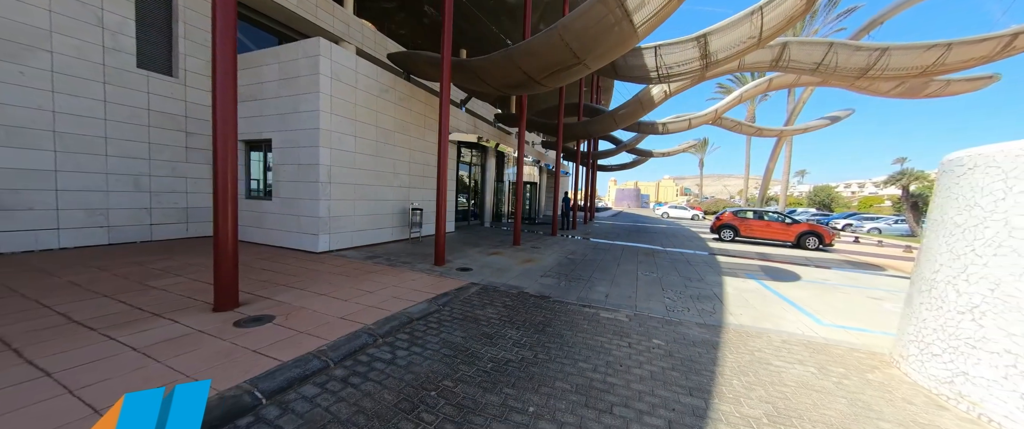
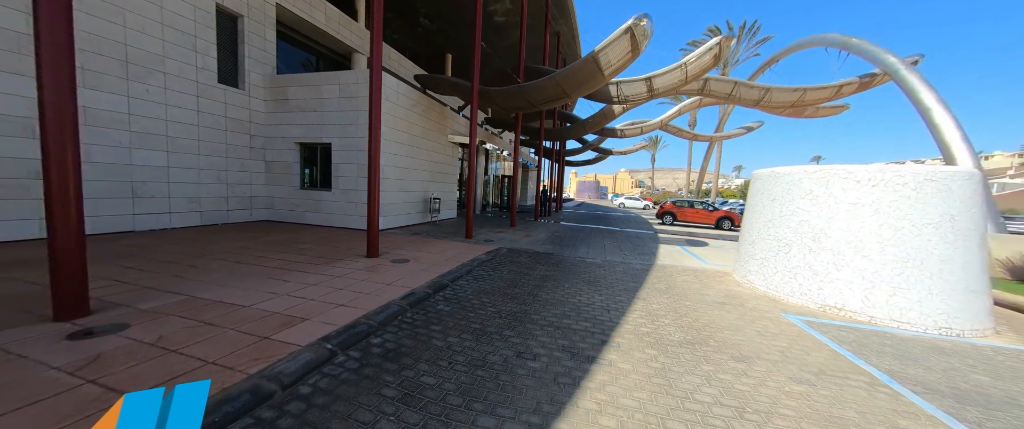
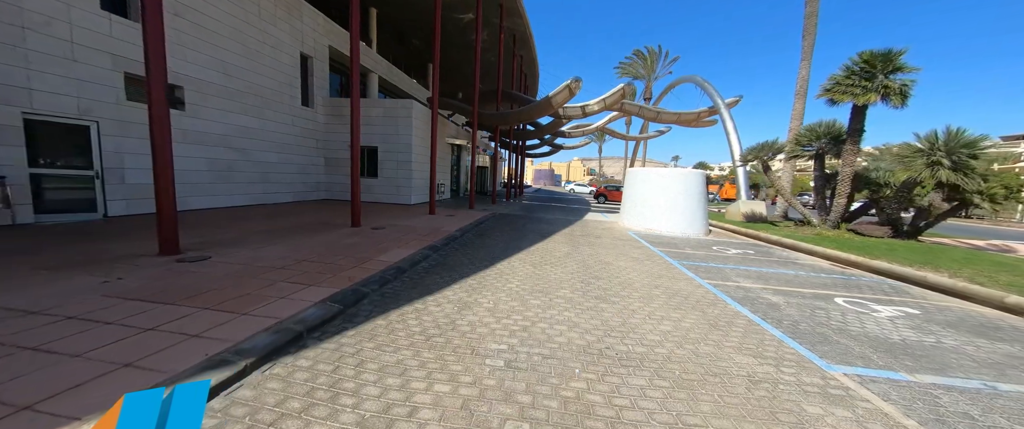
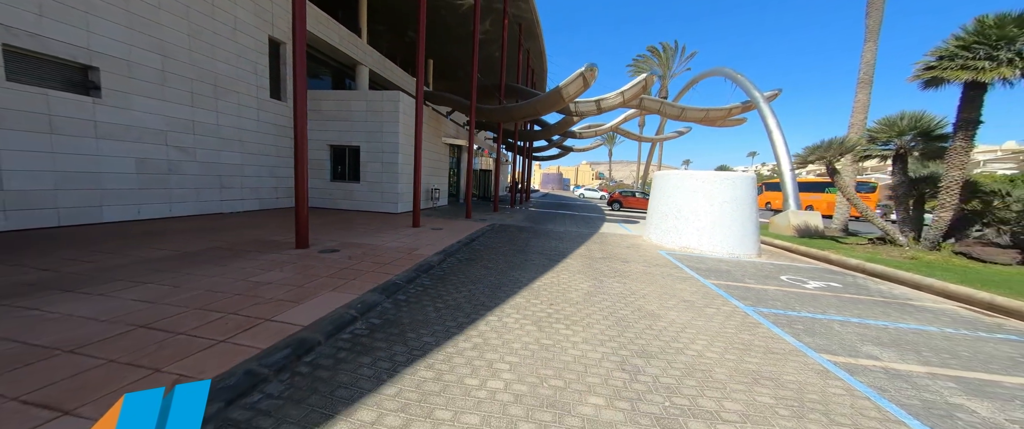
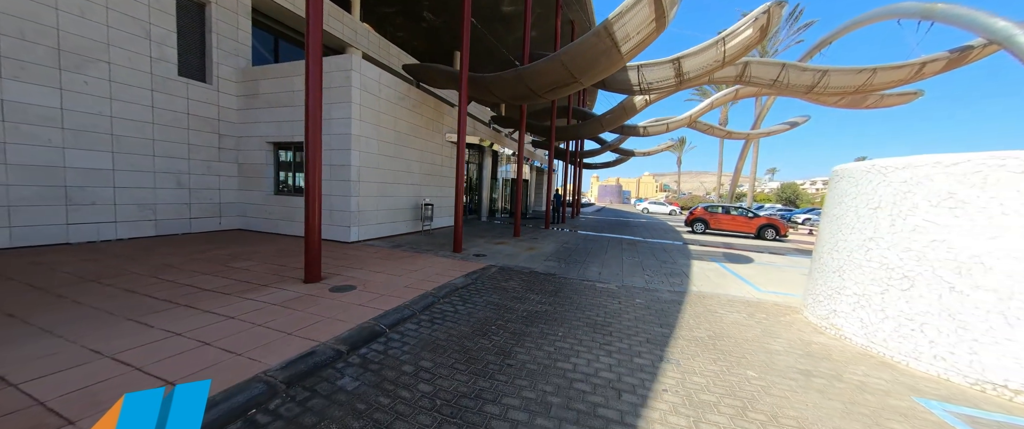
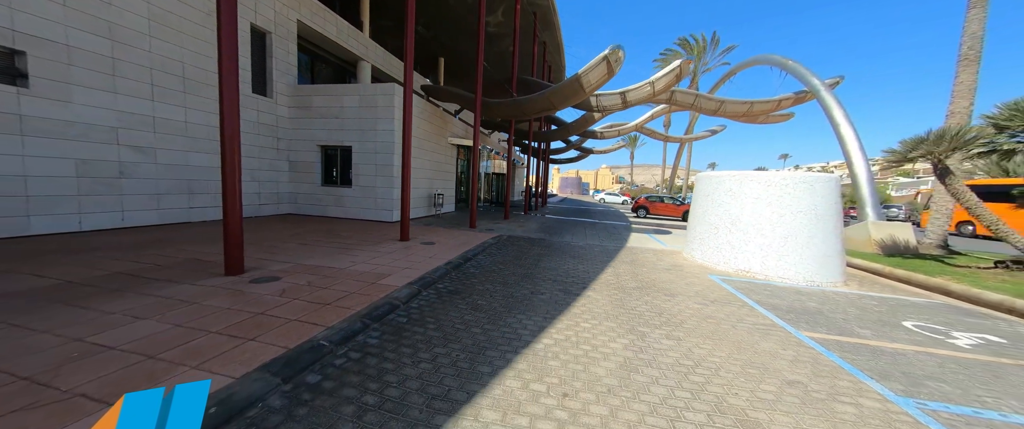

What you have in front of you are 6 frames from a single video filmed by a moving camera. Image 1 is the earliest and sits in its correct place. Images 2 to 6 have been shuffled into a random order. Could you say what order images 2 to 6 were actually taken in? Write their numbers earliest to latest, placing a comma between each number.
5, 2, 6, 4, 3
